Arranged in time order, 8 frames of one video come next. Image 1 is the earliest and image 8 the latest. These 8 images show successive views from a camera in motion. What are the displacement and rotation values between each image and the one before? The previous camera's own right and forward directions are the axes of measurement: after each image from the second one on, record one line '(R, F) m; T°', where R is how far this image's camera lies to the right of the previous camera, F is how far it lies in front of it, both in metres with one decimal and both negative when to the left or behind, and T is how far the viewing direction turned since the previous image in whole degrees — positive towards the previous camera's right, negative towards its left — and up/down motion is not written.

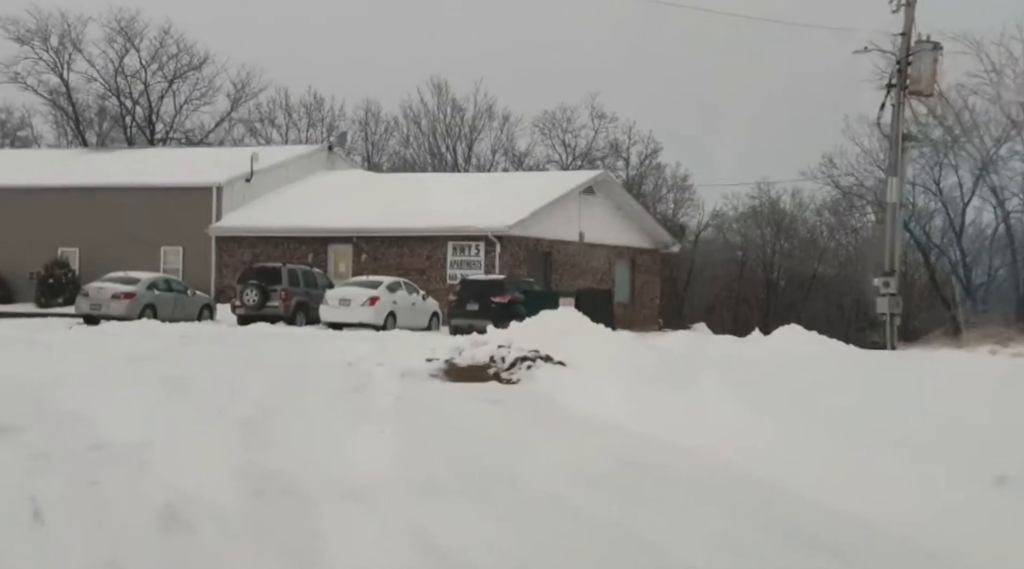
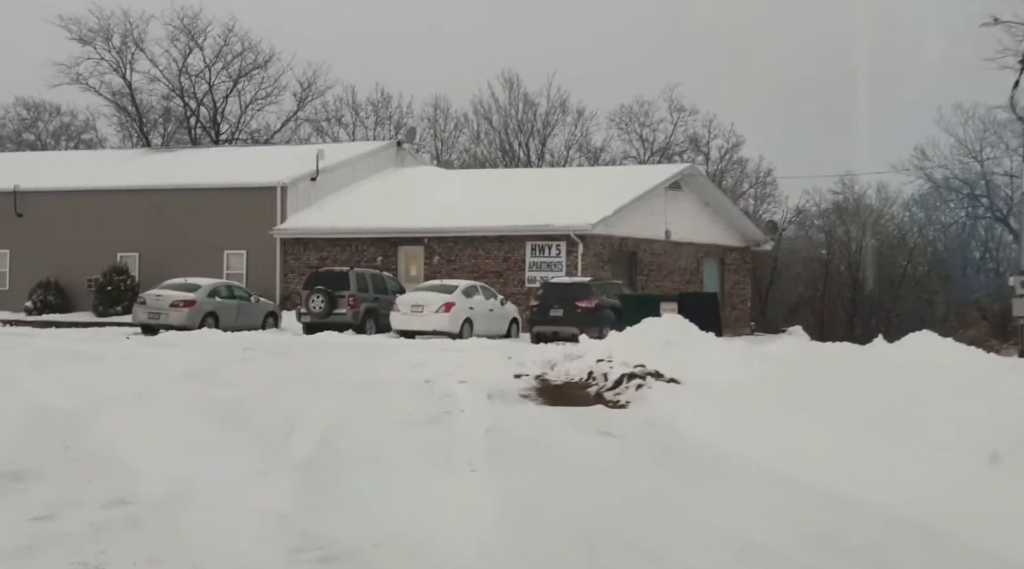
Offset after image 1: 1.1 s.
(-0.3, +2.1) m; -3°
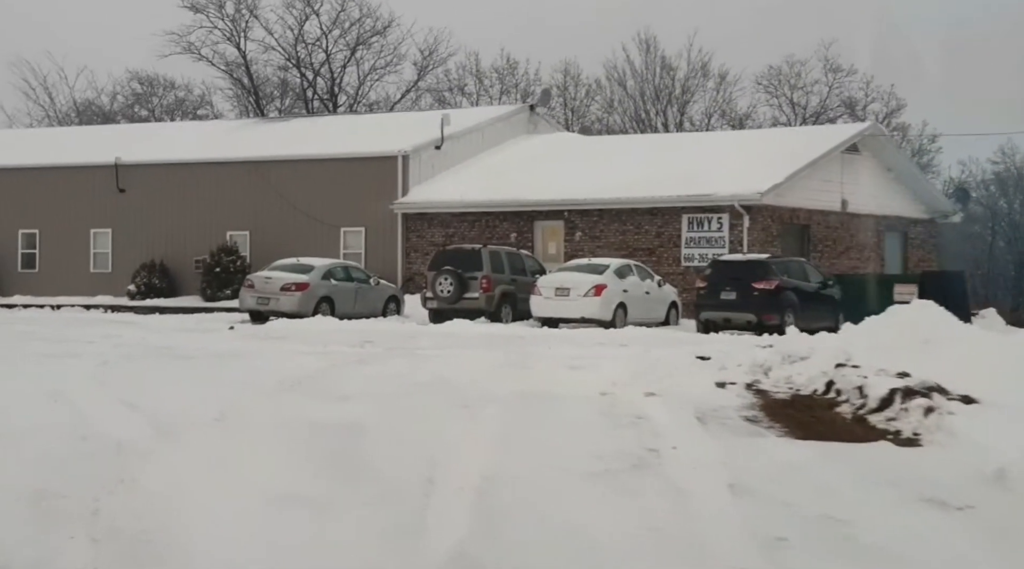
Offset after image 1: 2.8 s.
(-0.7, +3.6) m; -5°
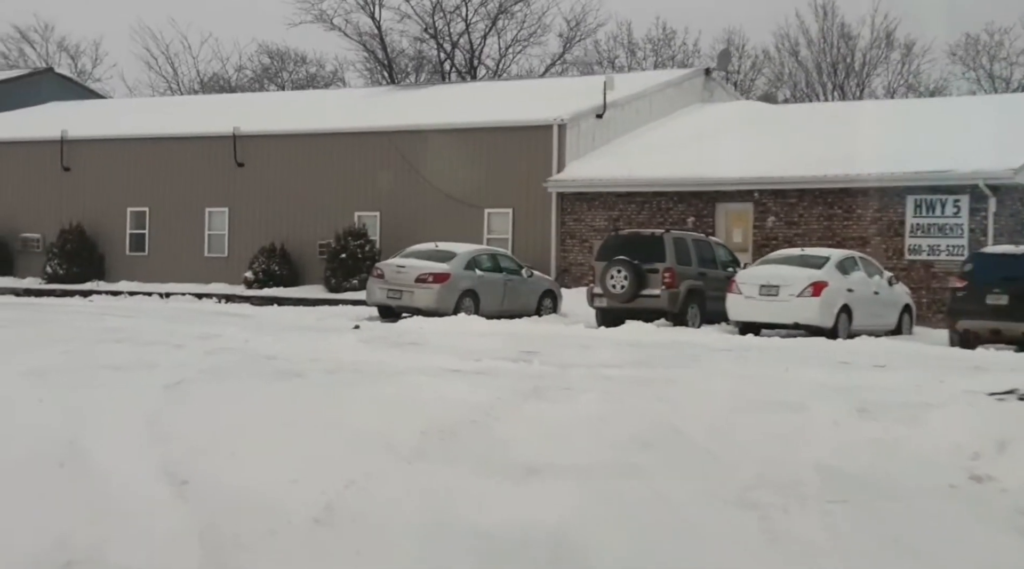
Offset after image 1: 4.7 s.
(-0.8, +4.3) m; -5°
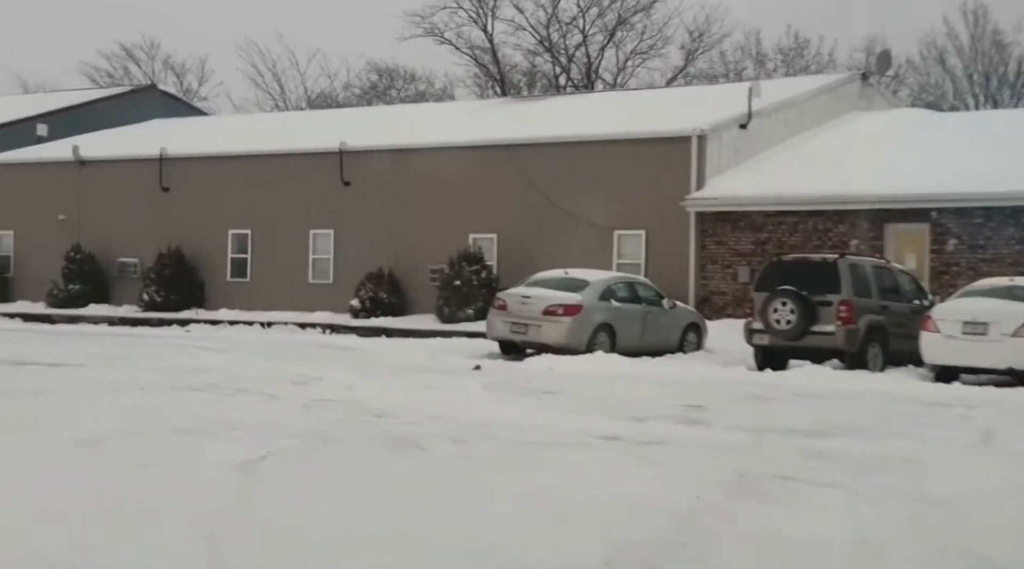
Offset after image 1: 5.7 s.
(-0.5, +2.6) m; -5°
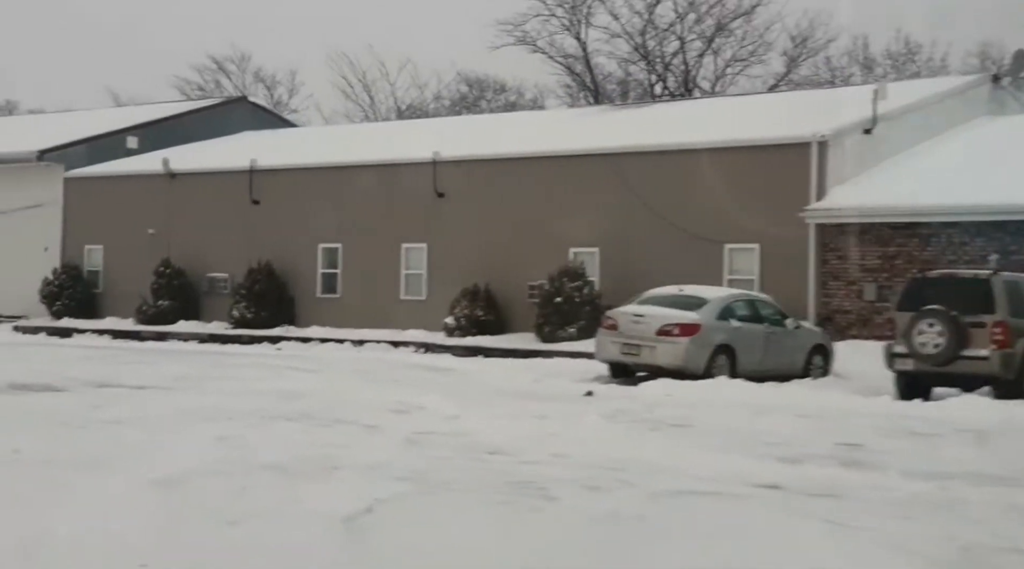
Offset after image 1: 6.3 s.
(-0.3, +1.3) m; -4°
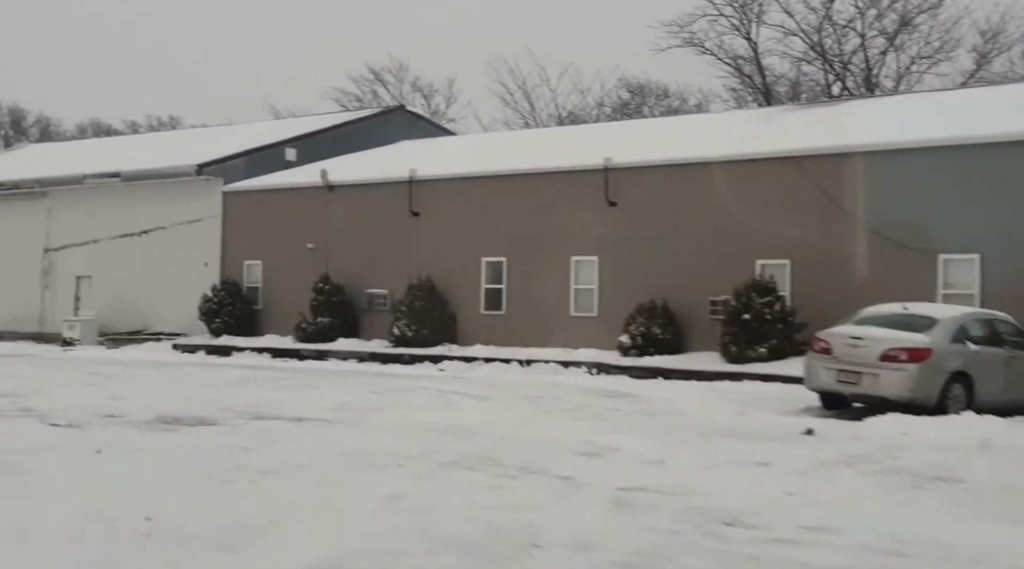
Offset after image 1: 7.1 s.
(-0.5, +1.9) m; -7°
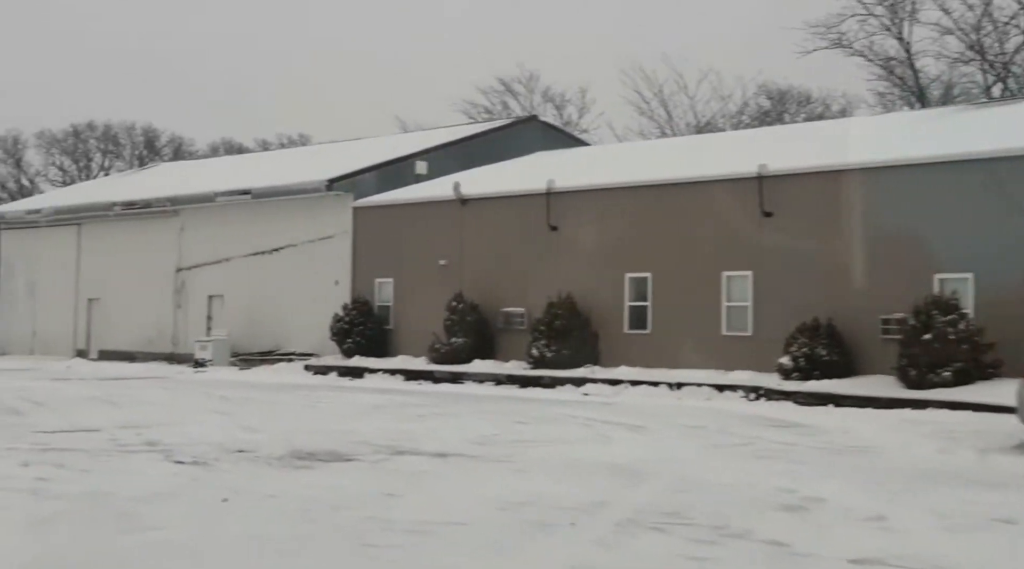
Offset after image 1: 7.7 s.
(-0.4, +1.5) m; -5°
